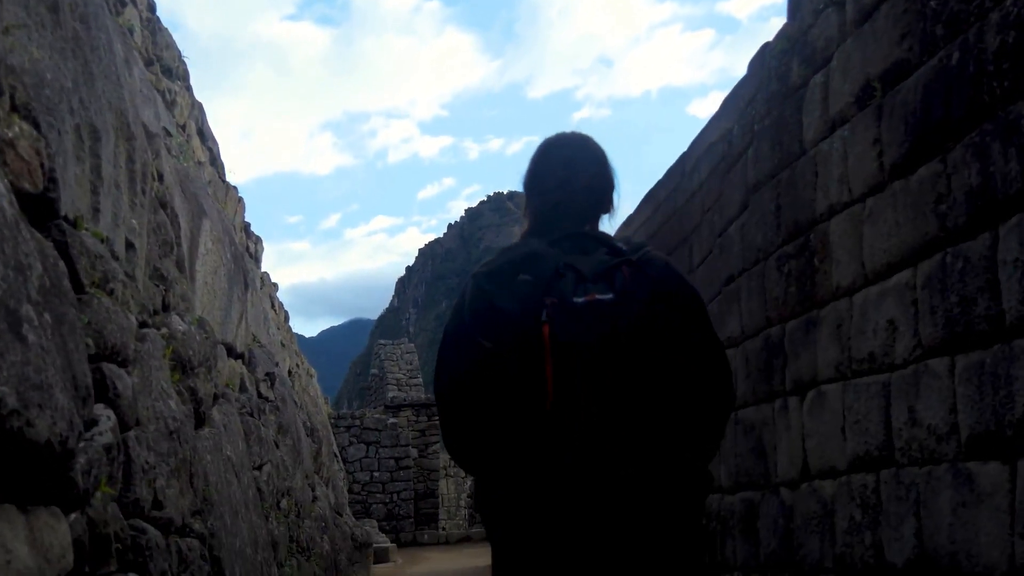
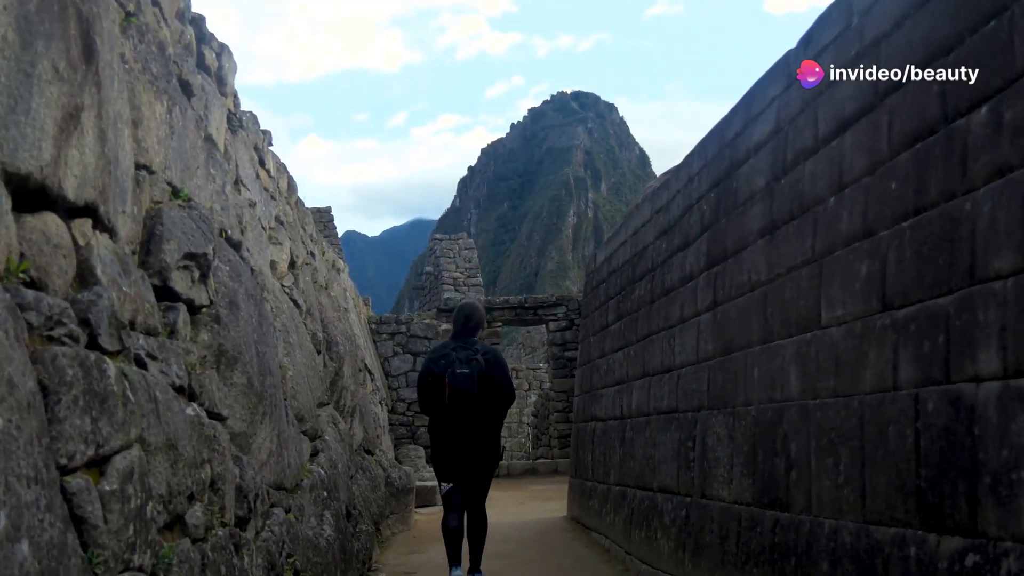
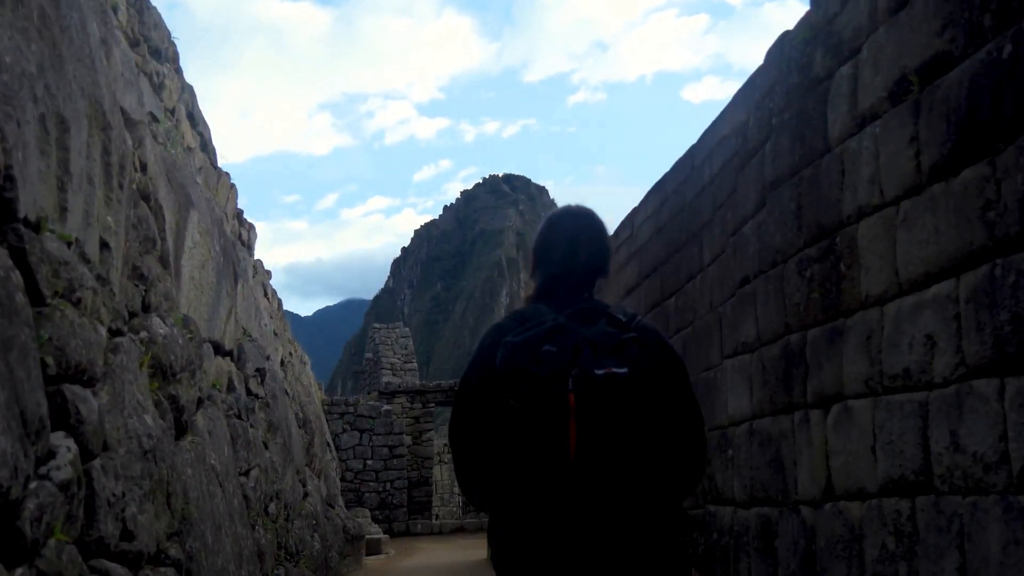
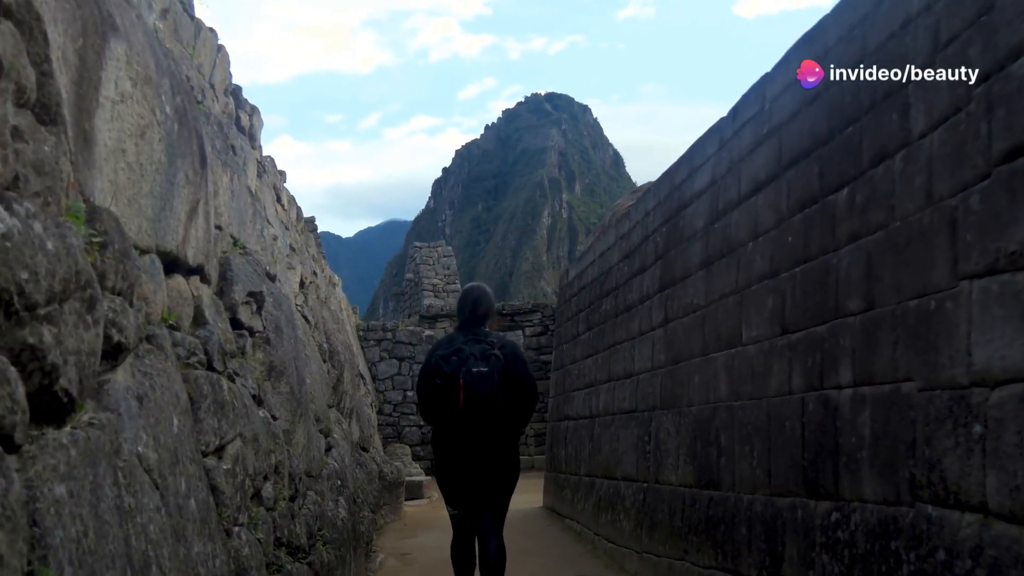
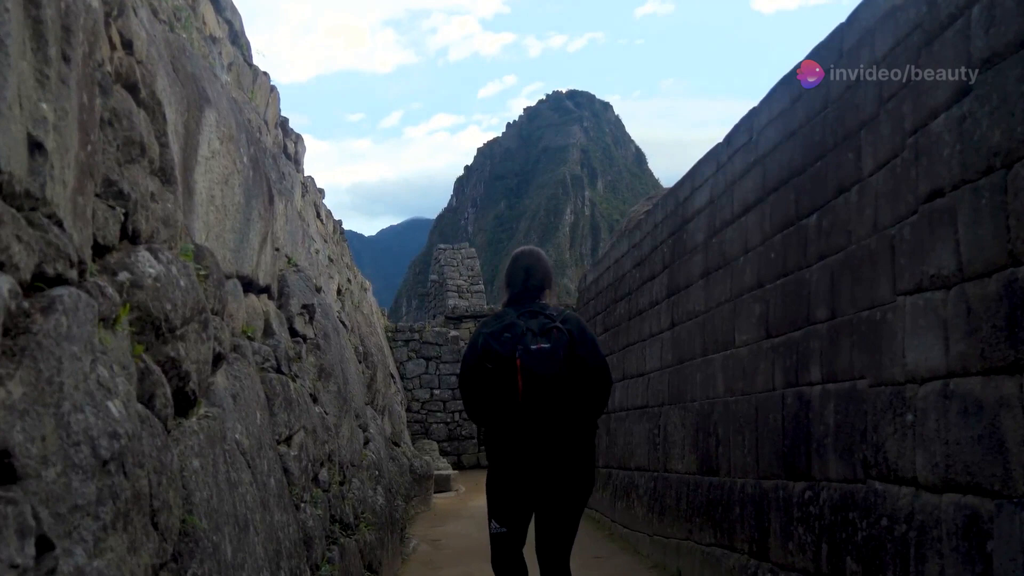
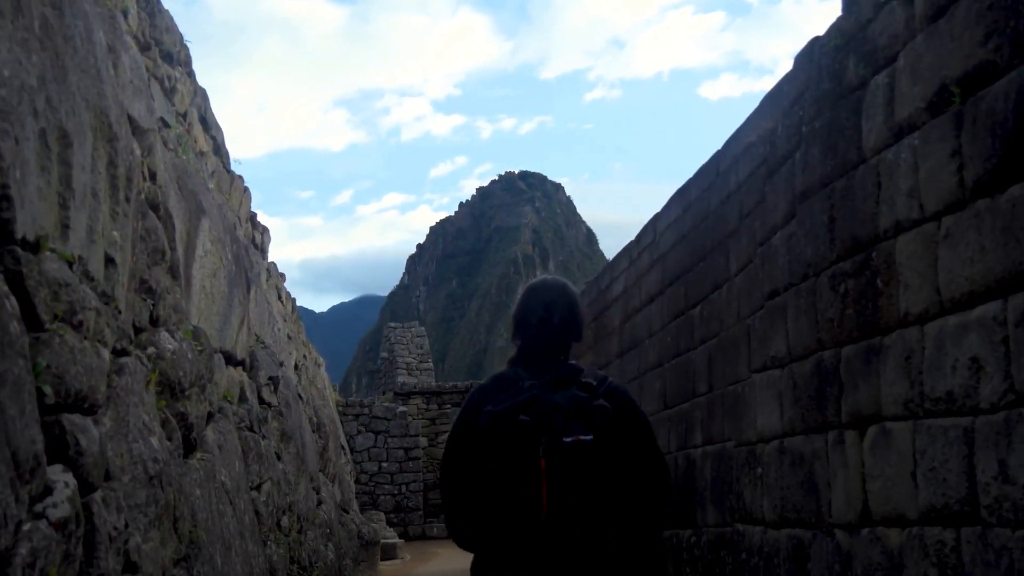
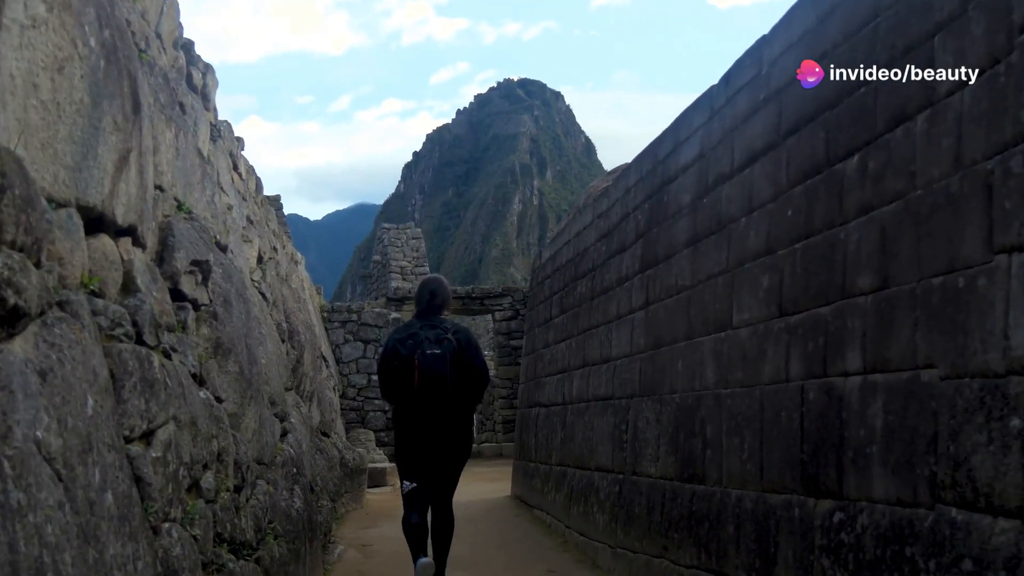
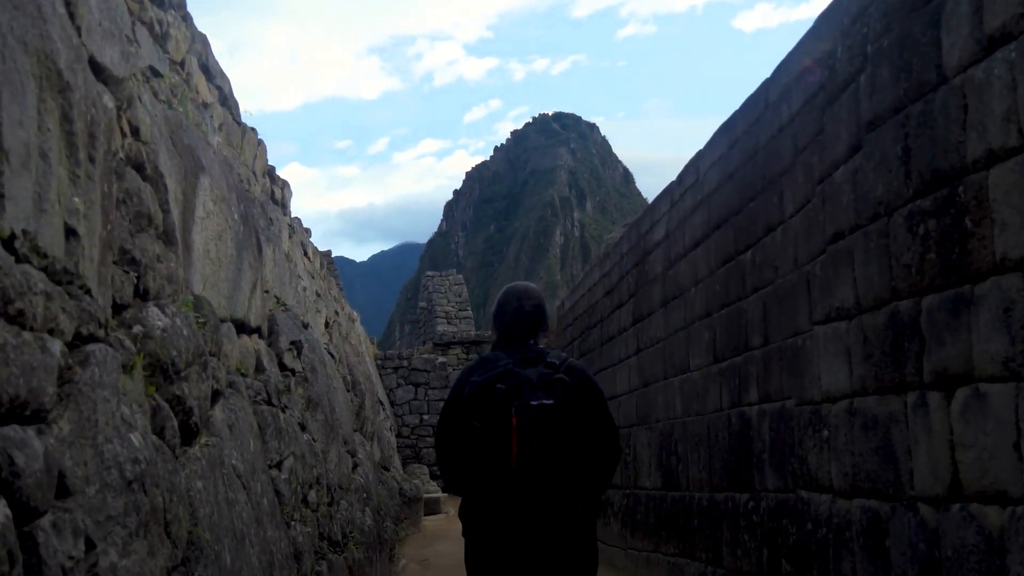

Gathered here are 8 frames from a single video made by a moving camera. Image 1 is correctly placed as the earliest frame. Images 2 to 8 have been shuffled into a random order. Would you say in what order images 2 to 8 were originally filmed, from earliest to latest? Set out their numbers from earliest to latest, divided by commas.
3, 6, 8, 5, 4, 7, 2
